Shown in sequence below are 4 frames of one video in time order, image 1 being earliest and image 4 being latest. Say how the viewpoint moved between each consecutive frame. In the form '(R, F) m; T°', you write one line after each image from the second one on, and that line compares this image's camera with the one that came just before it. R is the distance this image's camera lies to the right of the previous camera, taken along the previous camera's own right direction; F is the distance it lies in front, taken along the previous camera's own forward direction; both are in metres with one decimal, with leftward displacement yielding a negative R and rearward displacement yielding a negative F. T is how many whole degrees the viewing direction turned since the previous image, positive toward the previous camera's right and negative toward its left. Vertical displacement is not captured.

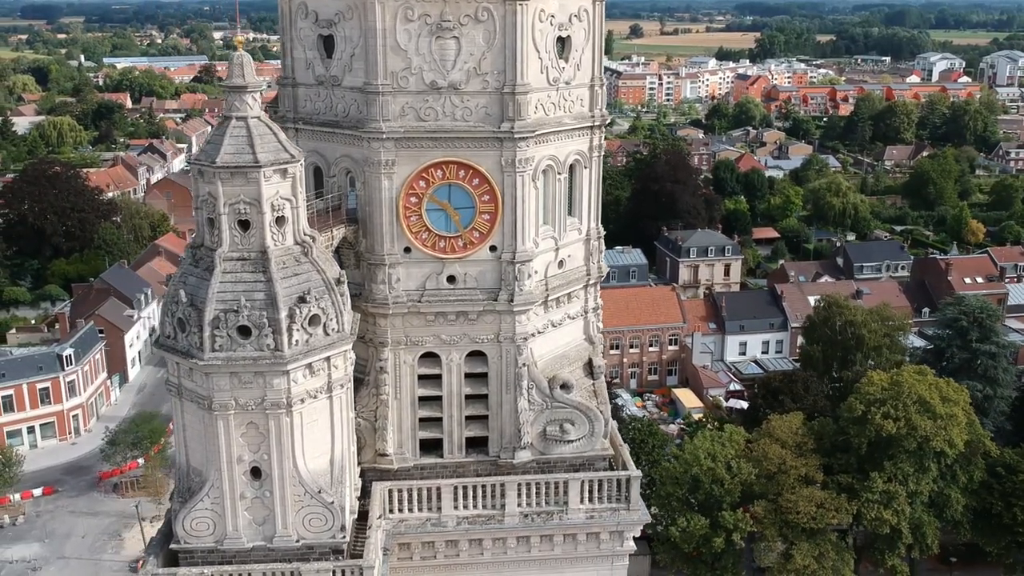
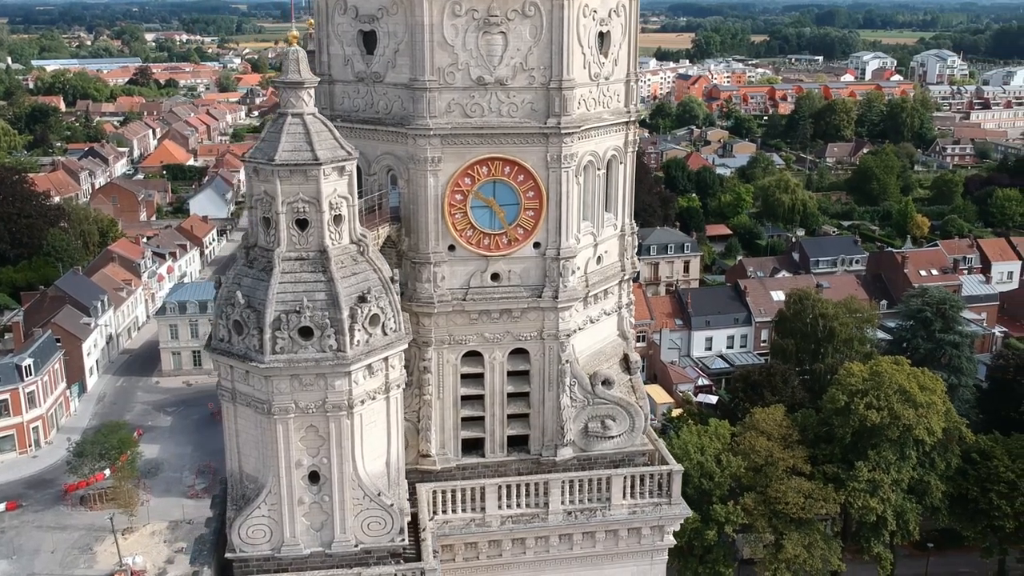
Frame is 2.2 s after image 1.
(-2.4, +0.2) m; +3°
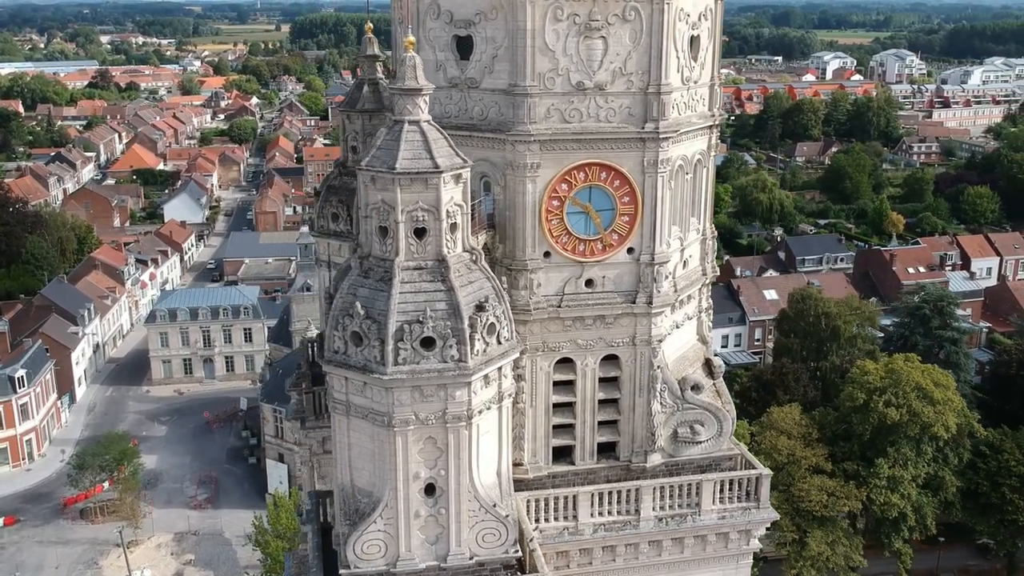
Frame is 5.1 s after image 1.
(-3.0, +0.3) m; +2°
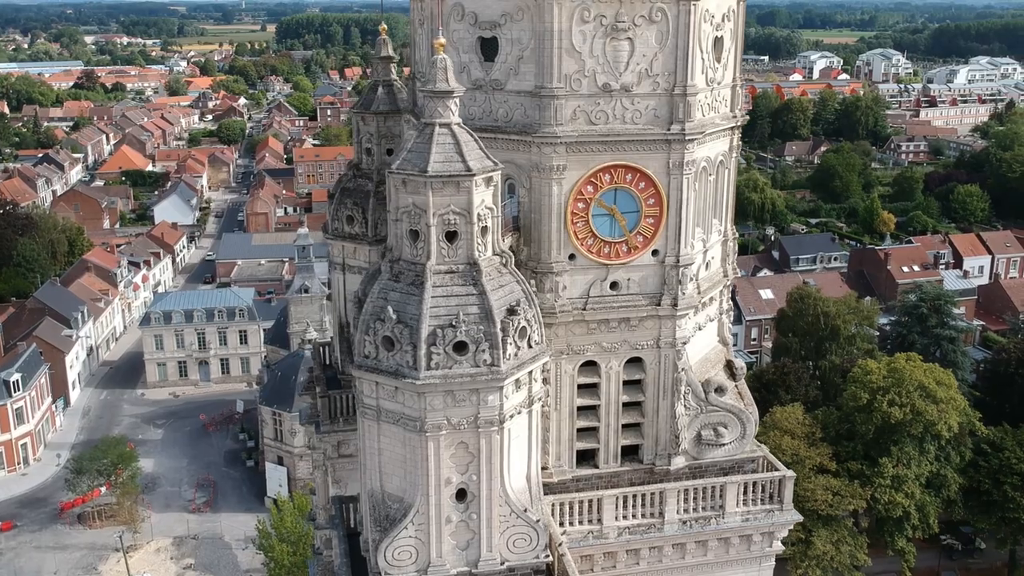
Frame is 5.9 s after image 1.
(-0.9, +0.1) m; +1°
